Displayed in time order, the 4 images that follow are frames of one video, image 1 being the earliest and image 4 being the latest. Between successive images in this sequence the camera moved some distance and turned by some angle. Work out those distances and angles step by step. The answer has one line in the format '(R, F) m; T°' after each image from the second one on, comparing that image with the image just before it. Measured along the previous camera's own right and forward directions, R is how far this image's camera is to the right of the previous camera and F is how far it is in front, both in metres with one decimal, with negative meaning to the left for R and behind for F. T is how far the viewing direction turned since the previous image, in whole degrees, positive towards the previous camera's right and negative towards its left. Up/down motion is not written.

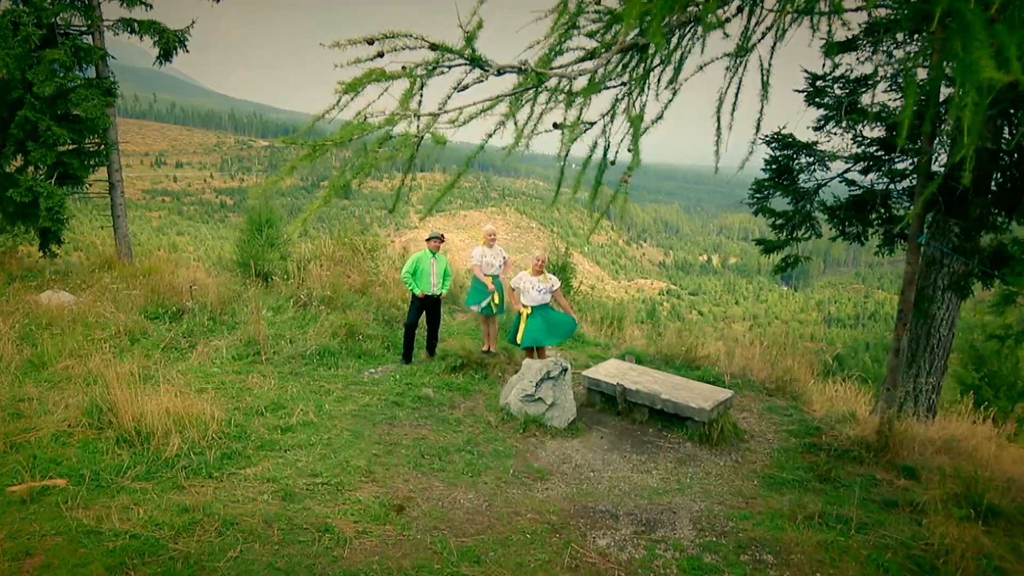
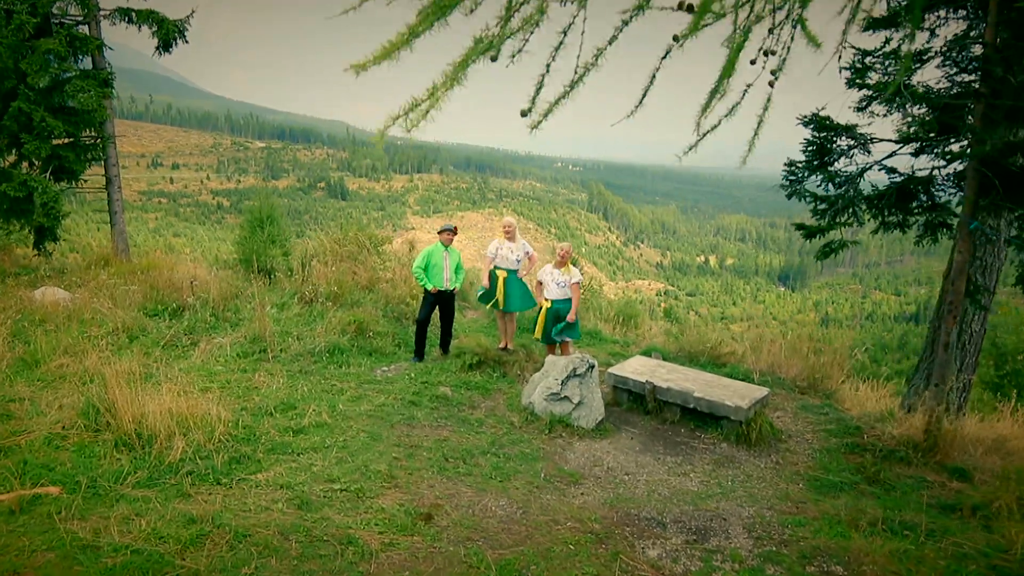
(-0.3, +0.4) m; 0°
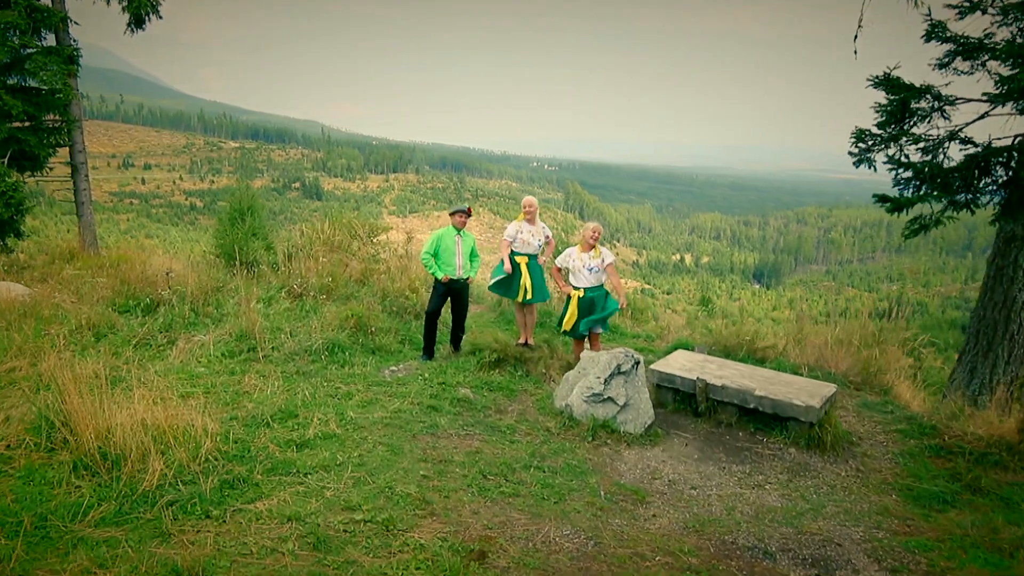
(-0.5, +0.9) m; +2°
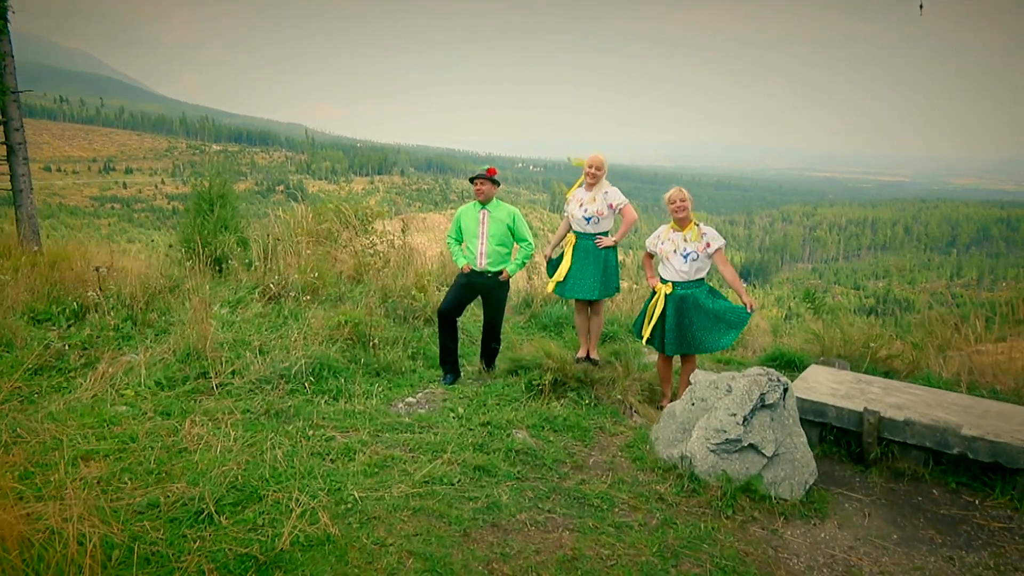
(-0.6, +2.0) m; +1°
